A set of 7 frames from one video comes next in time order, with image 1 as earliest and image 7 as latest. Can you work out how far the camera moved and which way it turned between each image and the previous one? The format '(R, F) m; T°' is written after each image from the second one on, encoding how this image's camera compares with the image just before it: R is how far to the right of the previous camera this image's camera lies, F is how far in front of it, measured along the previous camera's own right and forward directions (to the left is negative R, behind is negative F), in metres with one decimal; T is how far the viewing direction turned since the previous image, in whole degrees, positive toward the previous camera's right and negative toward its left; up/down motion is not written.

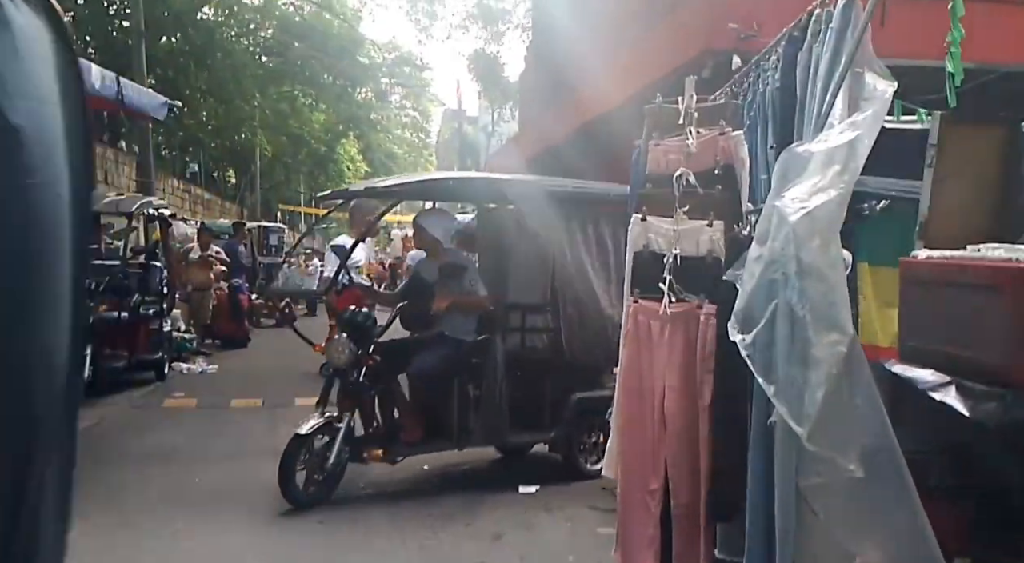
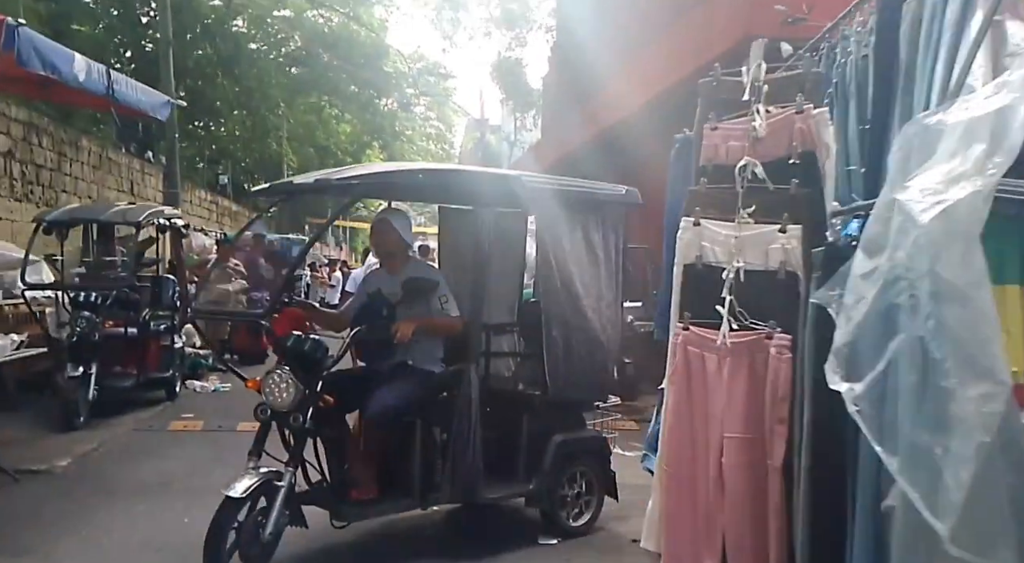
(0.0, +0.6) m; -2°
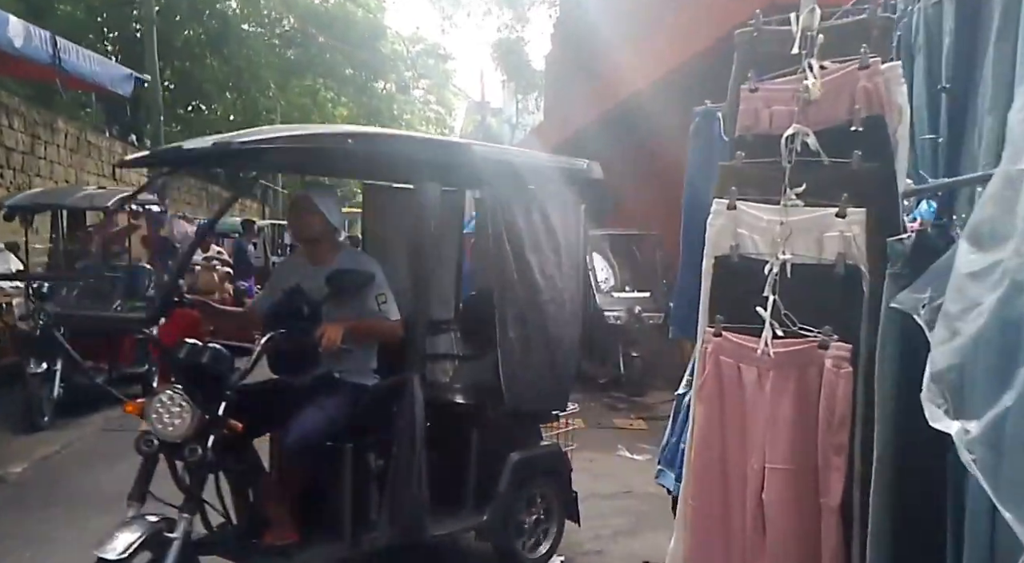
(0.0, +0.4) m; 0°
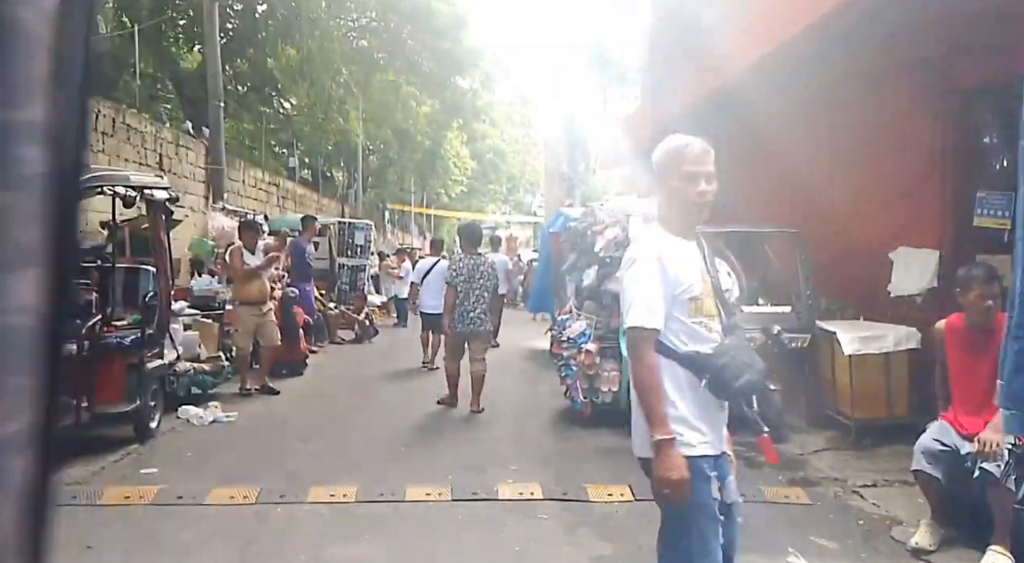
(-0.2, +1.8) m; -5°
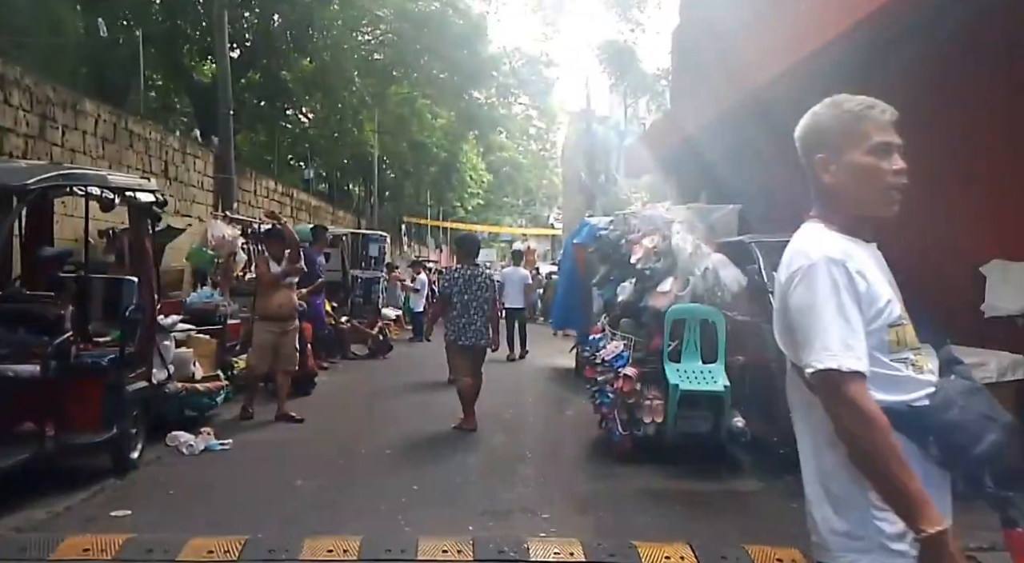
(-0.1, +0.8) m; -1°
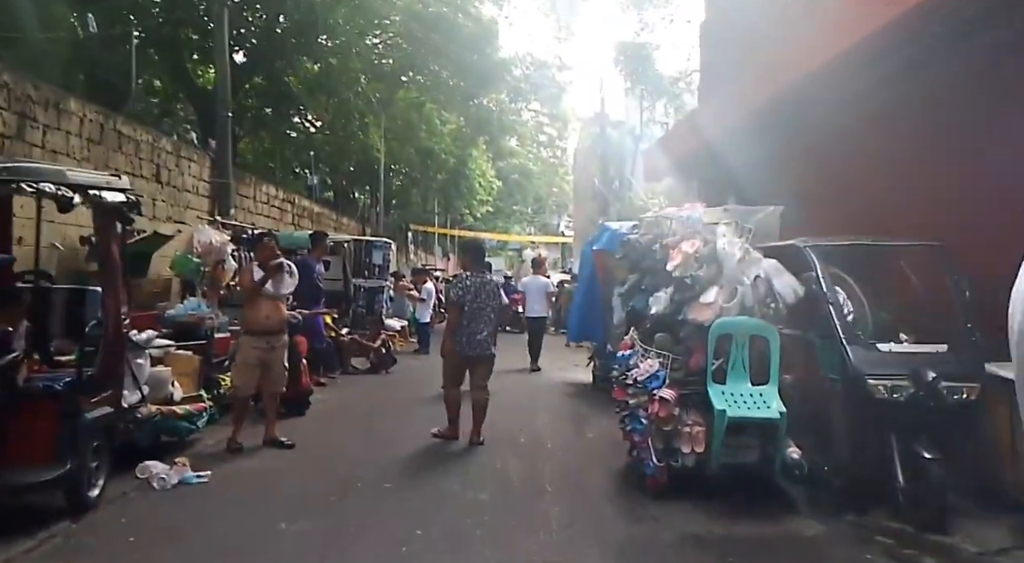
(-0.1, +0.8) m; -1°
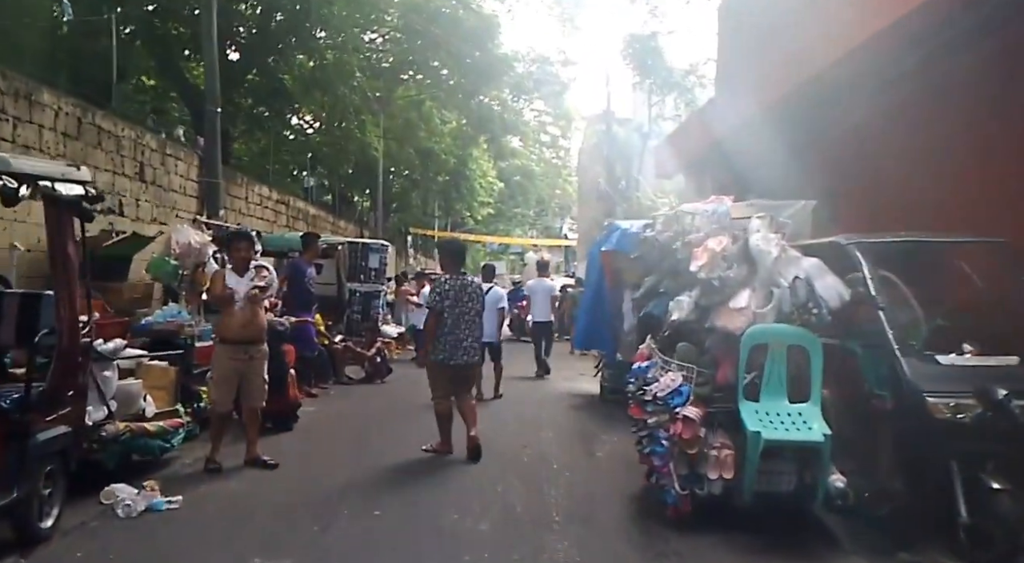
(0.0, +0.6) m; 0°
